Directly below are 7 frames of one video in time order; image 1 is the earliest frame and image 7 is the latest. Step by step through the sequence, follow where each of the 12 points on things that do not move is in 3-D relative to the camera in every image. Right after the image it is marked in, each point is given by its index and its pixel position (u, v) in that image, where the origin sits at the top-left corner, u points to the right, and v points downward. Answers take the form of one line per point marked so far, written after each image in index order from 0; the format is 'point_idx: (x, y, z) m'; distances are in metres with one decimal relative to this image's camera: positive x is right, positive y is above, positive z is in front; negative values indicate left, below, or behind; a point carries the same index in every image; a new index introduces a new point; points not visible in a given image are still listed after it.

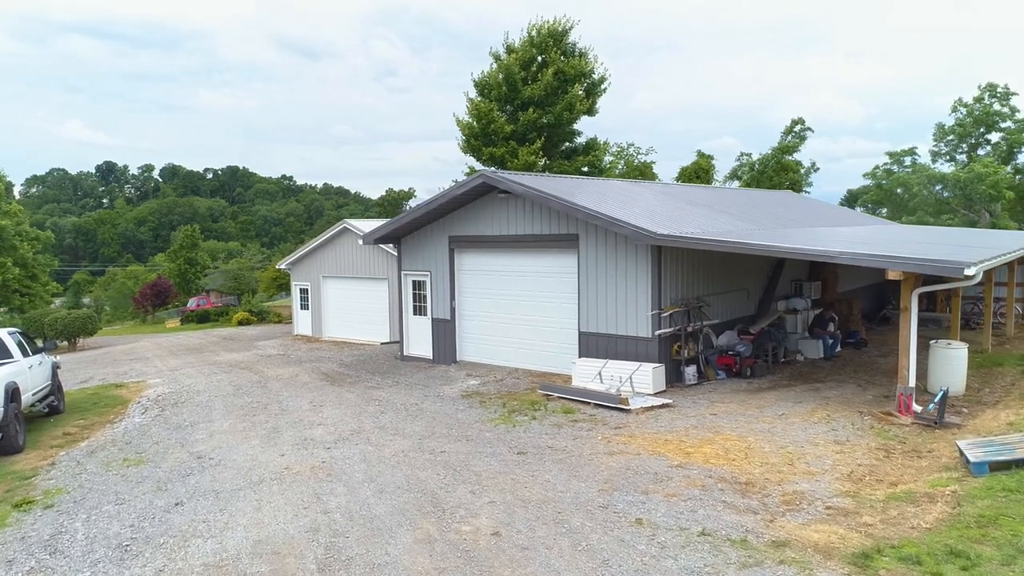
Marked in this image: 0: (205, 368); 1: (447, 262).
0: (-3.9, -1.0, +15.2) m
1: (-0.7, +0.3, +12.6) m
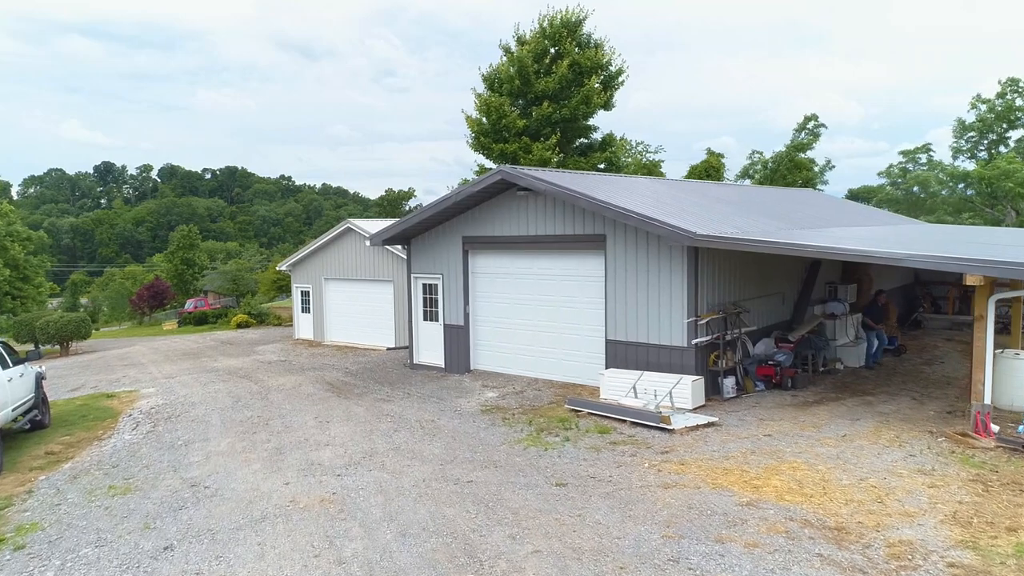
0: (-3.7, -1.1, +14.4) m
1: (-0.5, +0.2, +11.8) m
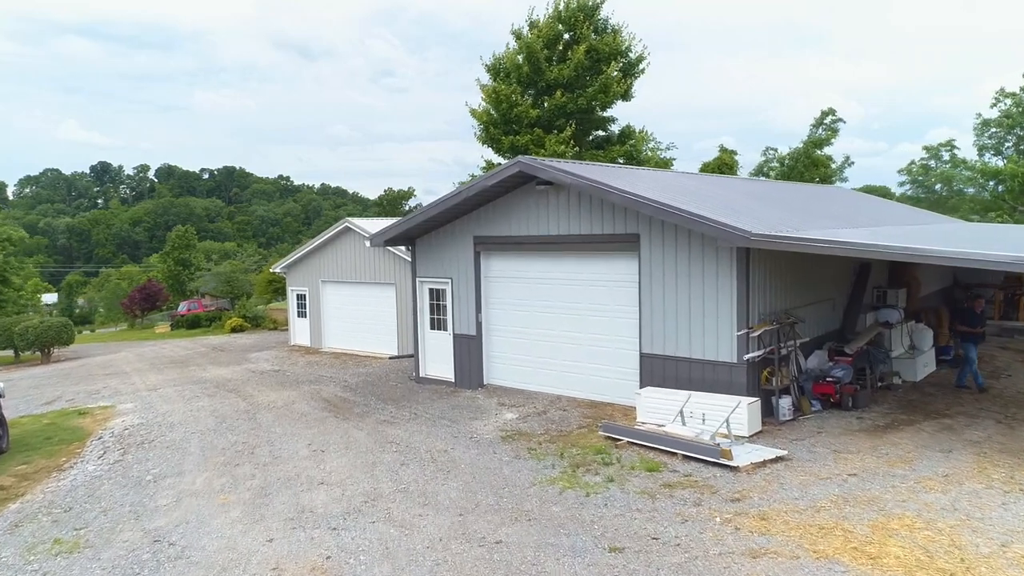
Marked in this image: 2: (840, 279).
0: (-3.5, -1.1, +13.1) m
1: (-0.4, +0.2, +10.6) m
2: (+2.9, +0.1, +10.5) m
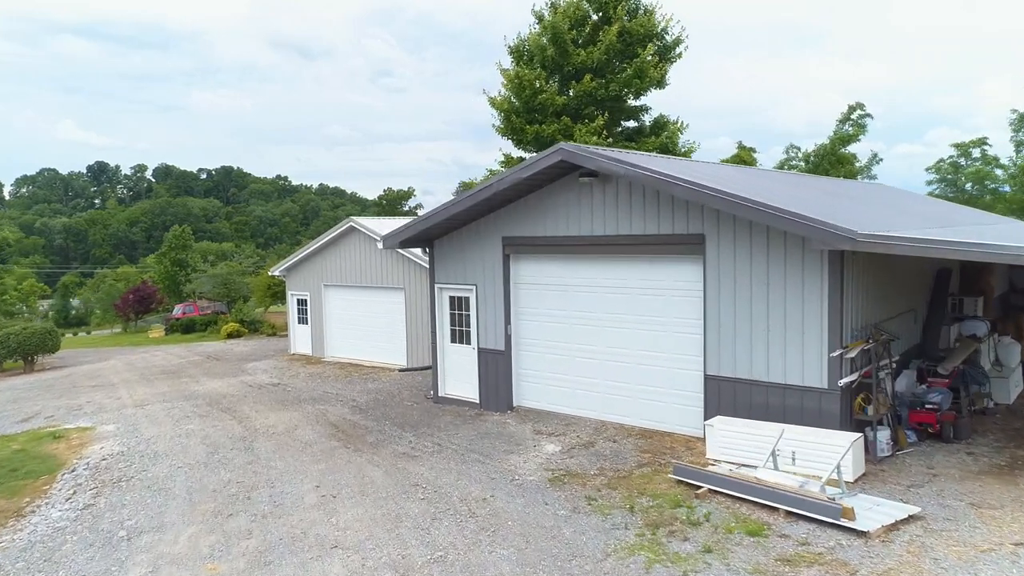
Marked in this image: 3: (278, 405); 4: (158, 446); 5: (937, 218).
0: (-3.3, -1.2, +11.8) m
1: (-0.1, +0.1, +9.2) m
2: (+3.1, 0.0, +9.2) m
3: (-2.1, -1.0, +10.8) m
4: (-2.6, -1.2, +8.9) m
5: (+3.8, +0.6, +10.7) m
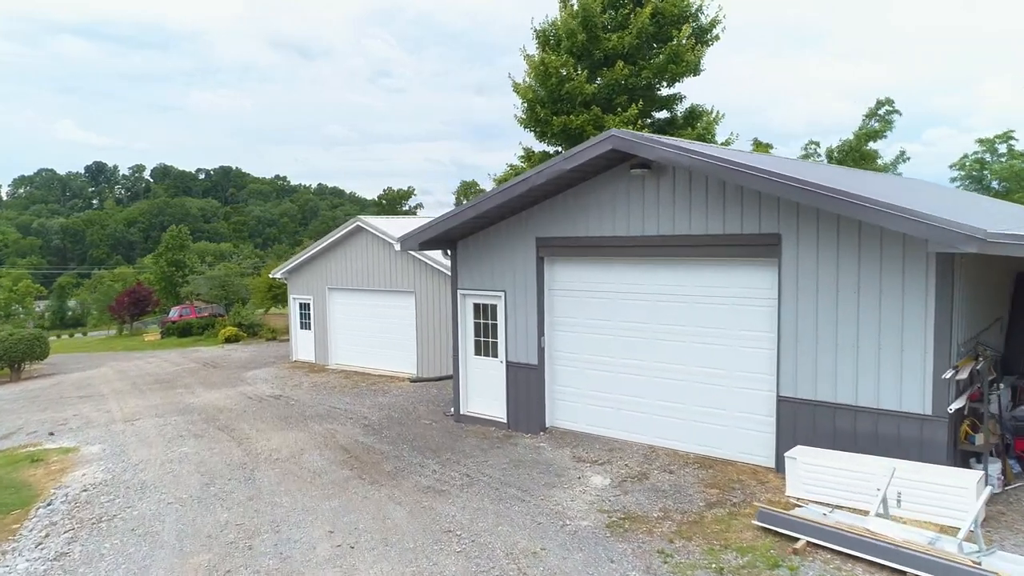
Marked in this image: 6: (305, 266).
0: (-3.1, -1.2, +10.8) m
1: (+0.1, +0.1, +8.2) m
2: (+3.3, 0.0, +8.2) m
3: (-1.9, -1.1, +9.8) m
4: (-2.4, -1.2, +7.9) m
5: (+4.0, +0.5, +9.7) m
6: (-2.8, +0.3, +16.4) m
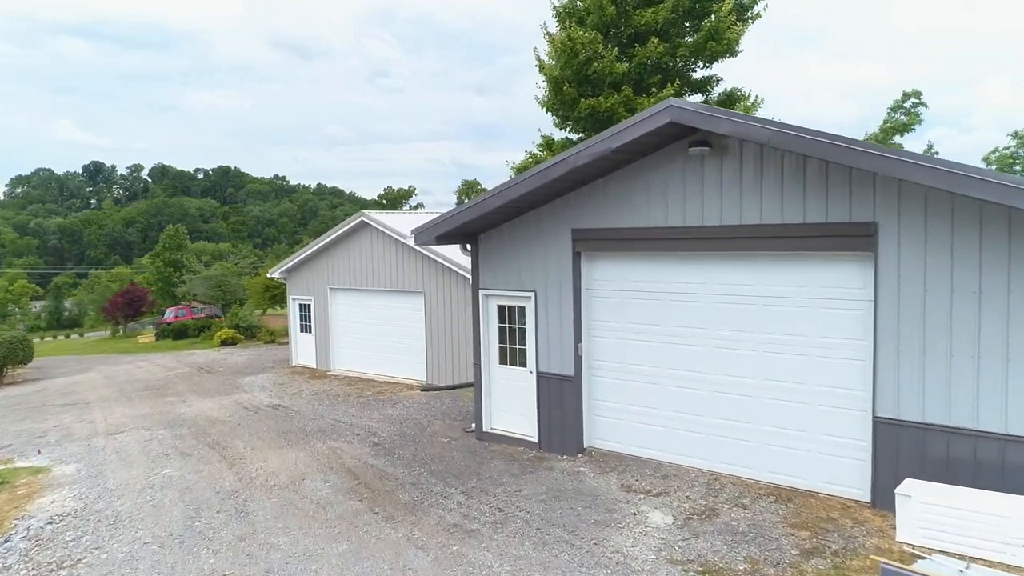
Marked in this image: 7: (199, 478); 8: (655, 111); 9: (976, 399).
0: (-2.9, -1.2, +9.7) m
1: (+0.3, +0.1, +7.1) m
2: (+3.5, 0.0, +7.1) m
3: (-1.7, -1.1, +8.7) m
4: (-2.2, -1.2, +6.8) m
5: (+4.2, +0.5, +8.6) m
6: (-2.6, +0.3, +15.4) m
7: (-1.9, -1.1, +7.3) m
8: (+0.7, +0.9, +5.9) m
9: (+1.9, -0.5, +4.9) m
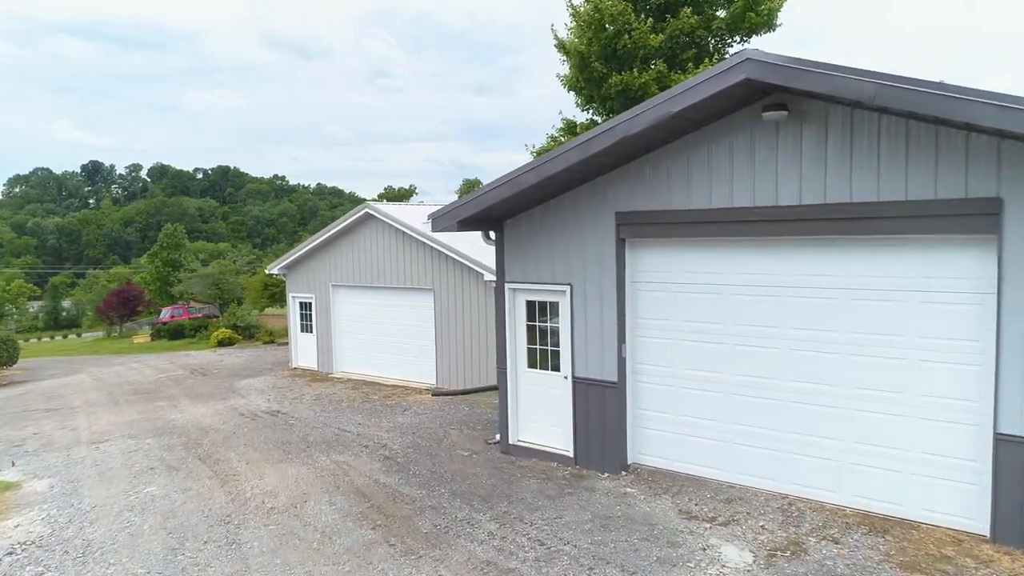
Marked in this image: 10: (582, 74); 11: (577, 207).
0: (-2.7, -1.2, +8.8) m
1: (+0.5, +0.1, +6.2) m
2: (+3.7, 0.0, +6.1) m
3: (-1.5, -1.0, +7.7) m
4: (-2.0, -1.2, +5.8) m
5: (+4.4, +0.6, +7.7) m
6: (-2.4, +0.3, +14.4) m
7: (-1.7, -1.1, +6.4) m
8: (+0.8, +0.9, +5.0) m
9: (+2.1, -0.4, +4.0) m
10: (+0.6, +2.2, +13.5) m
11: (+0.3, +0.4, +6.4) m
